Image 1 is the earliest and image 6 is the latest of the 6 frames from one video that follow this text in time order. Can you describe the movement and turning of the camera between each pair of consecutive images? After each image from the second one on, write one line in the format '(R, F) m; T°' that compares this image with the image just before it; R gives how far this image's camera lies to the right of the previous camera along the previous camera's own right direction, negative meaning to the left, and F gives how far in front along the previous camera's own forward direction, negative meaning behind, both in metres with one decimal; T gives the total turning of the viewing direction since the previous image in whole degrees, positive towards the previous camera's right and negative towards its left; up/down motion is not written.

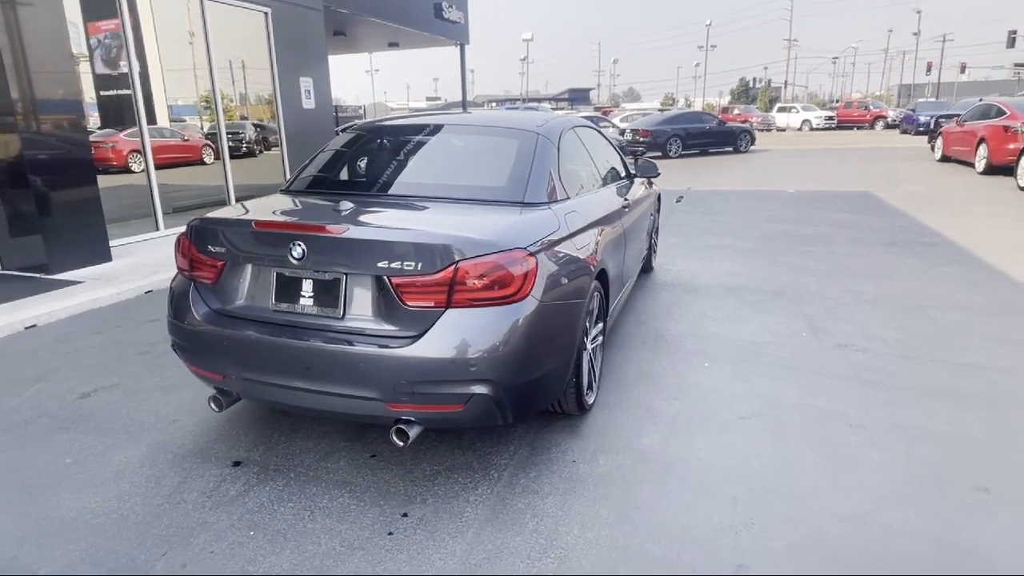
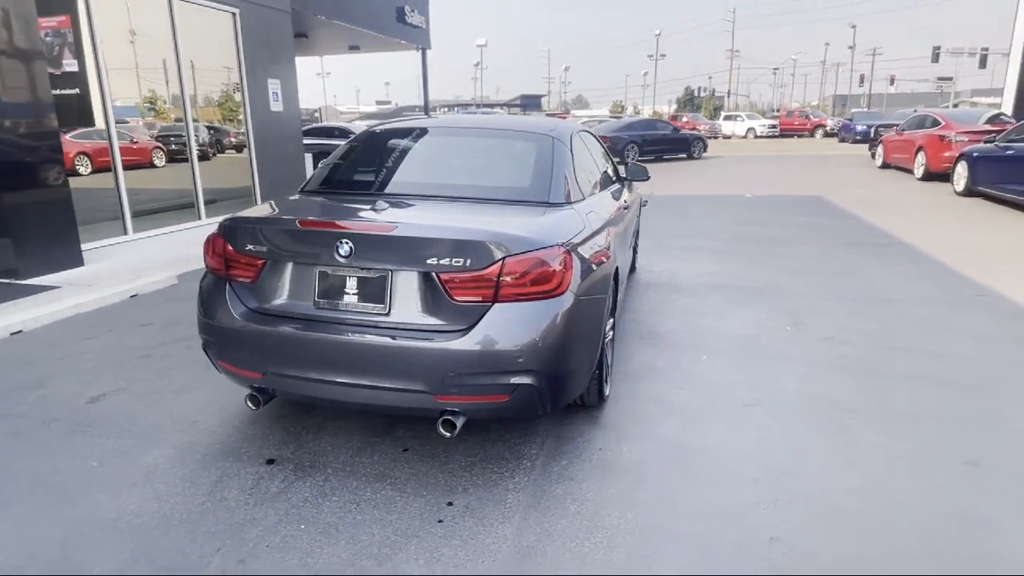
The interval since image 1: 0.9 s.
(-0.4, -0.1) m; +4°
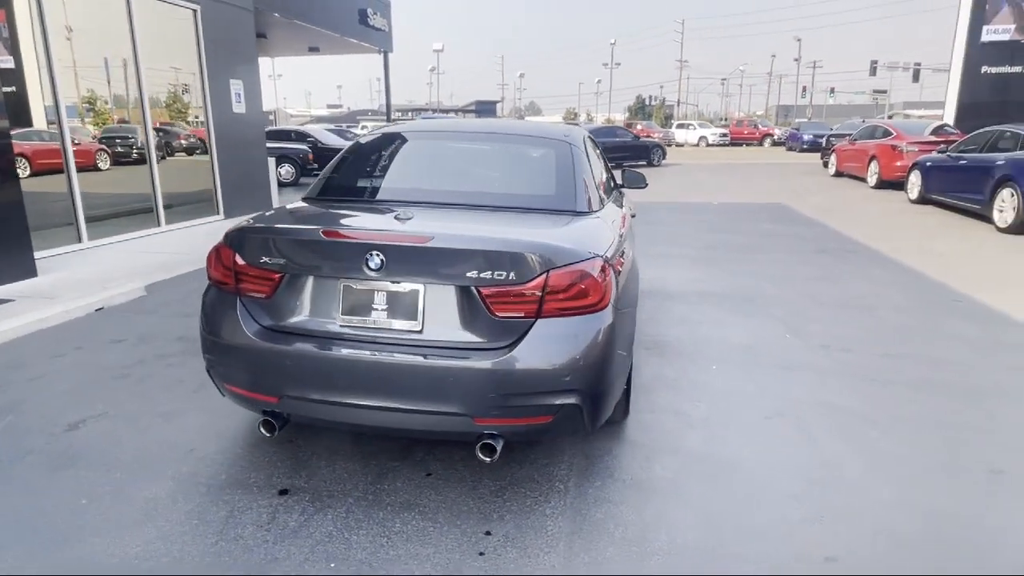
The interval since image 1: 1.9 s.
(-0.4, +0.2) m; +4°
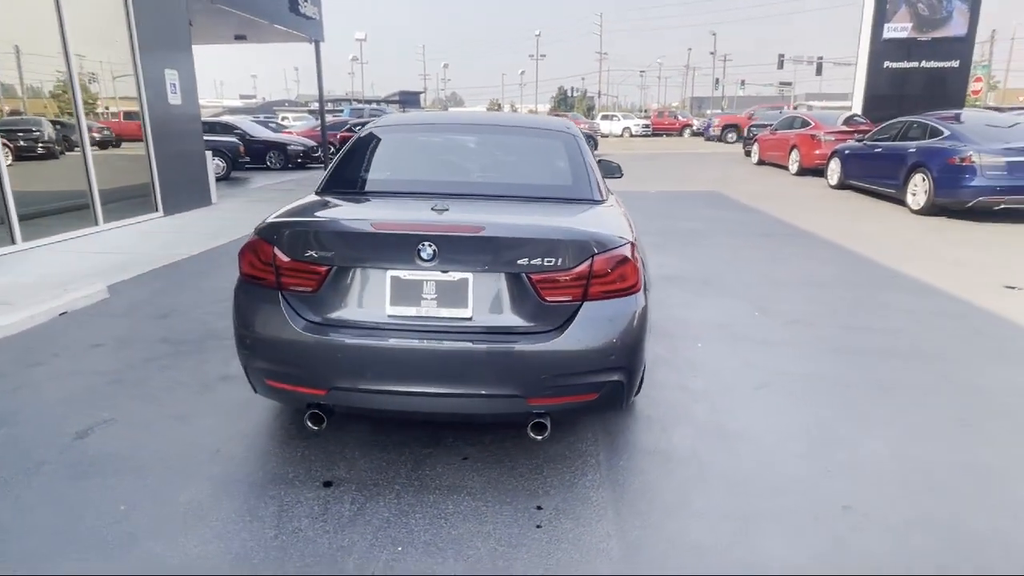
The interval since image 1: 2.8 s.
(-0.5, -0.1) m; +7°
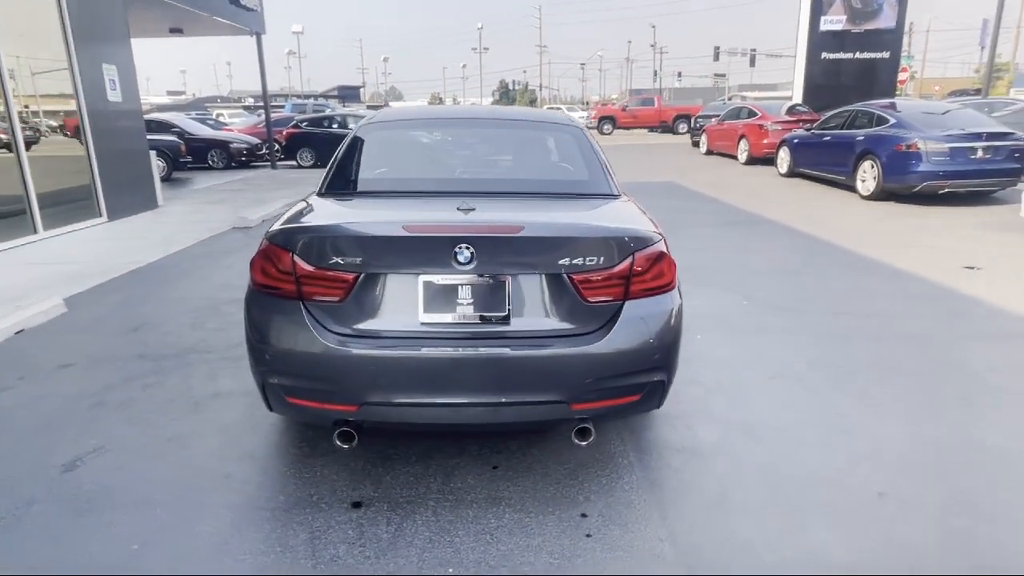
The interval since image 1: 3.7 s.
(-0.4, +0.1) m; +5°
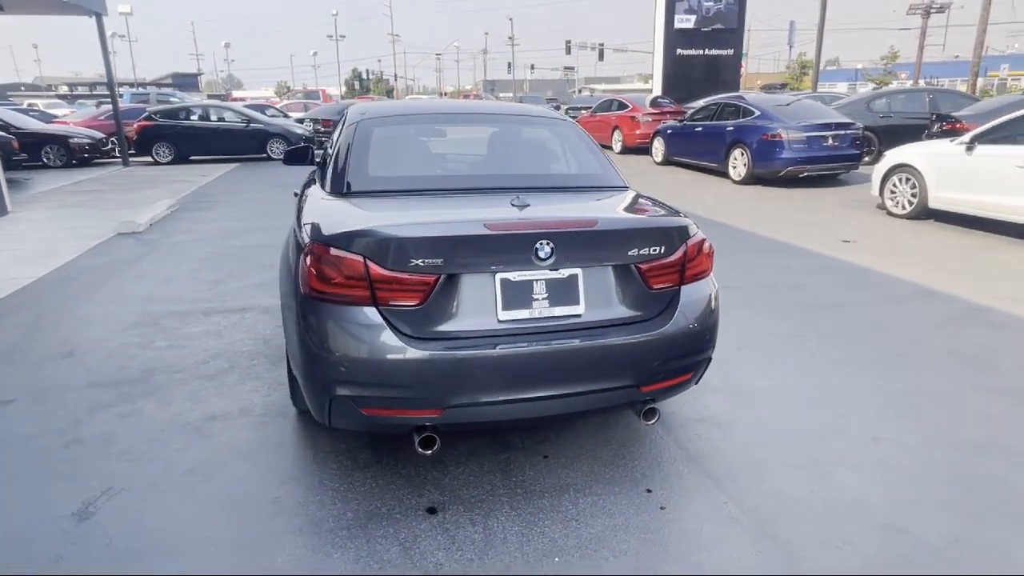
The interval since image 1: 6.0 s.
(-0.9, 0.0) m; +12°
